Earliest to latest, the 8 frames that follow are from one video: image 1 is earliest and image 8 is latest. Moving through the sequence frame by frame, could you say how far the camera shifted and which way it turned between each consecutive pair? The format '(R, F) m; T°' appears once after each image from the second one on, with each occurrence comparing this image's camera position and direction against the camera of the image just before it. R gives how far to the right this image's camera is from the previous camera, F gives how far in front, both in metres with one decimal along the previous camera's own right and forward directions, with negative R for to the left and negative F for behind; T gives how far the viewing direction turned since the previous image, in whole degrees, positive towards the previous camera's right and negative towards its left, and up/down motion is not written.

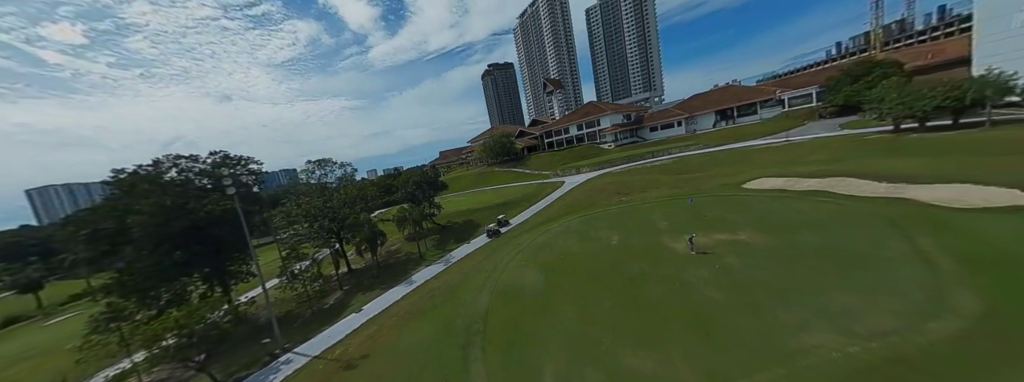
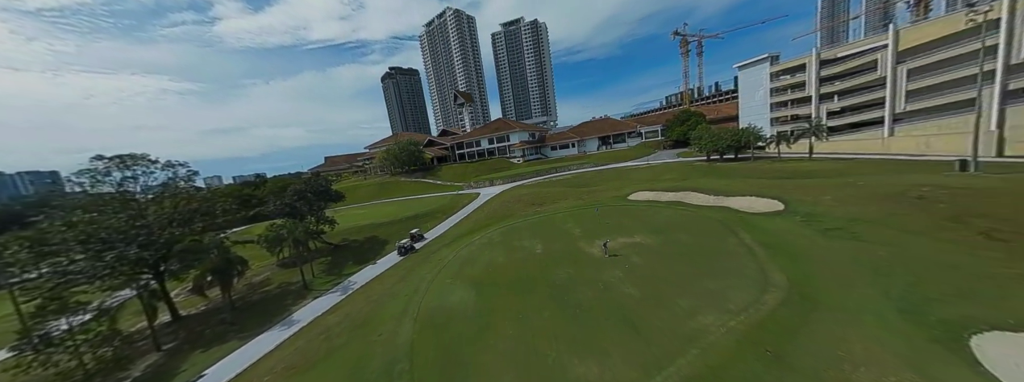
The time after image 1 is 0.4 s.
(-1.6, +1.3) m; +21°
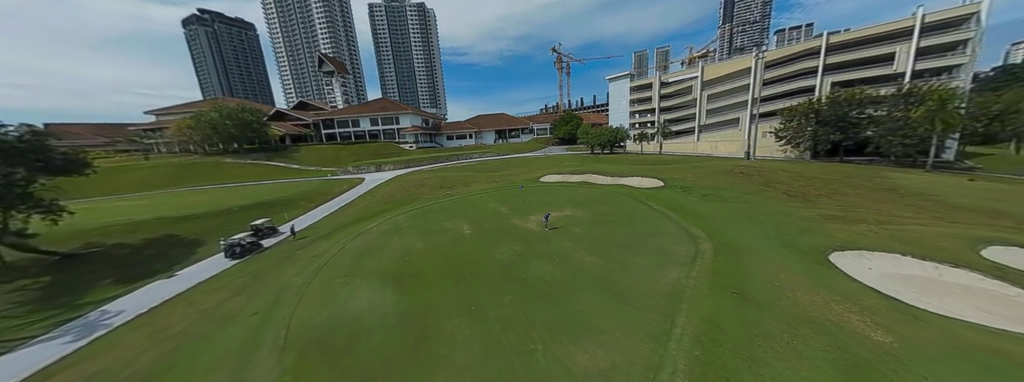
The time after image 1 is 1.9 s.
(-2.6, +4.5) m; +25°
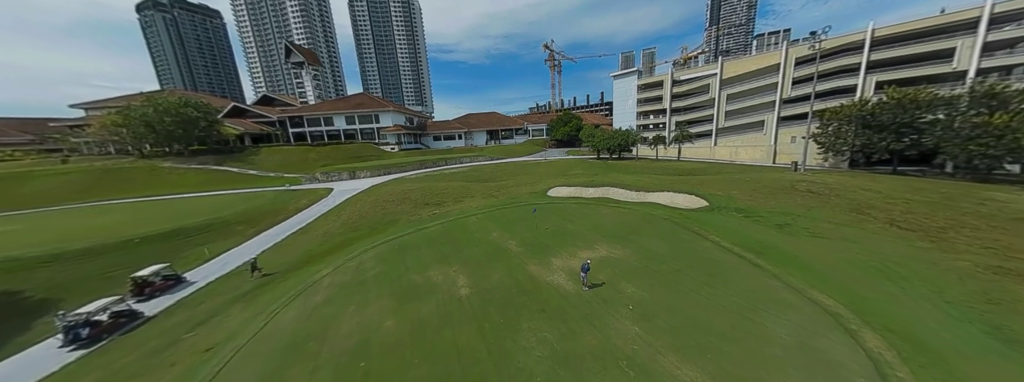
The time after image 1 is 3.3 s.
(-1.5, +6.2) m; +3°
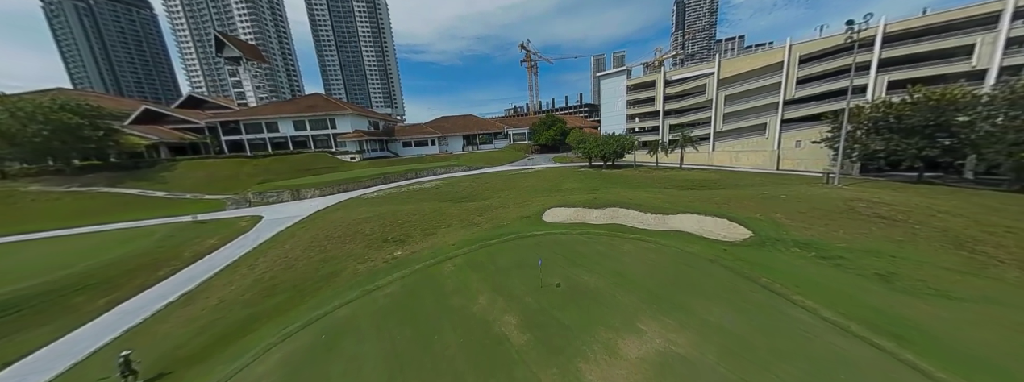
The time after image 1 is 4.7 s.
(-0.6, +5.9) m; +5°
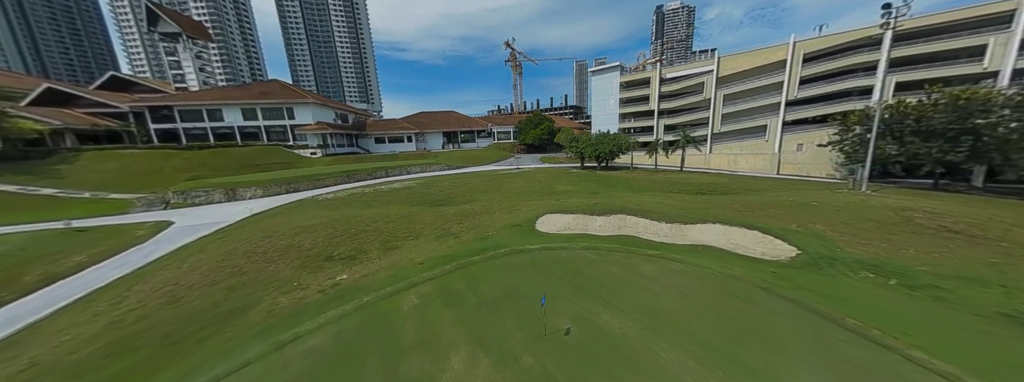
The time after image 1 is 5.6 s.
(-0.3, +4.2) m; +4°
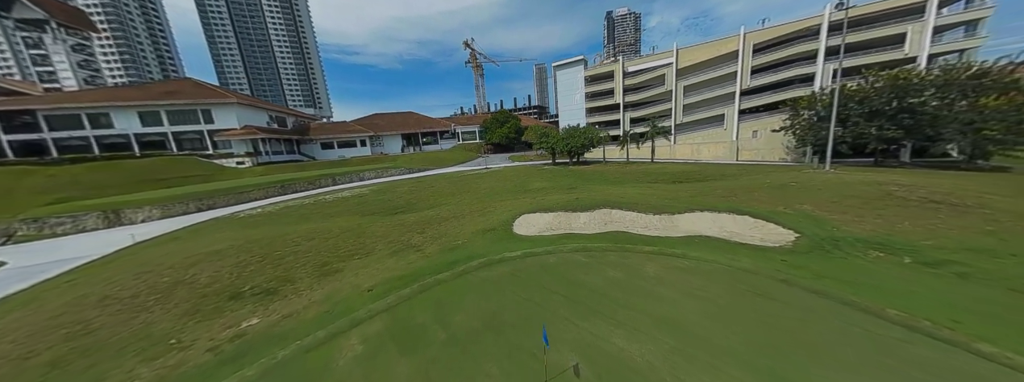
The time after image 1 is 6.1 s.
(-0.2, +2.6) m; +7°
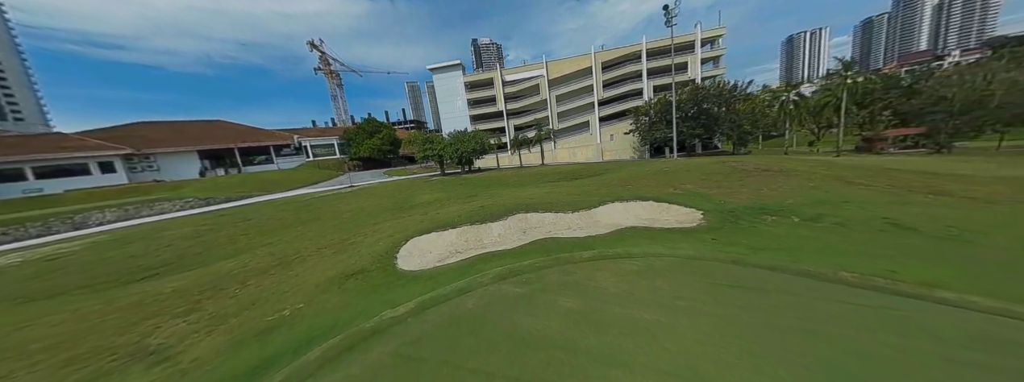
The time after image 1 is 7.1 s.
(+0.2, +4.7) m; +24°
